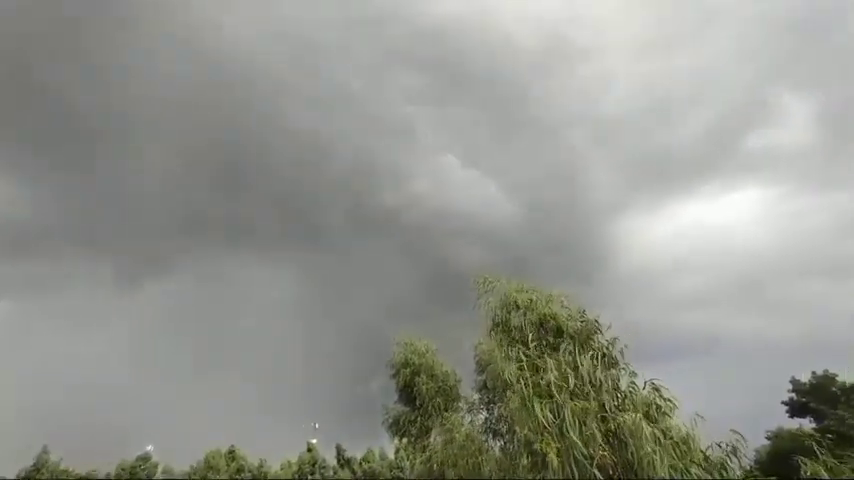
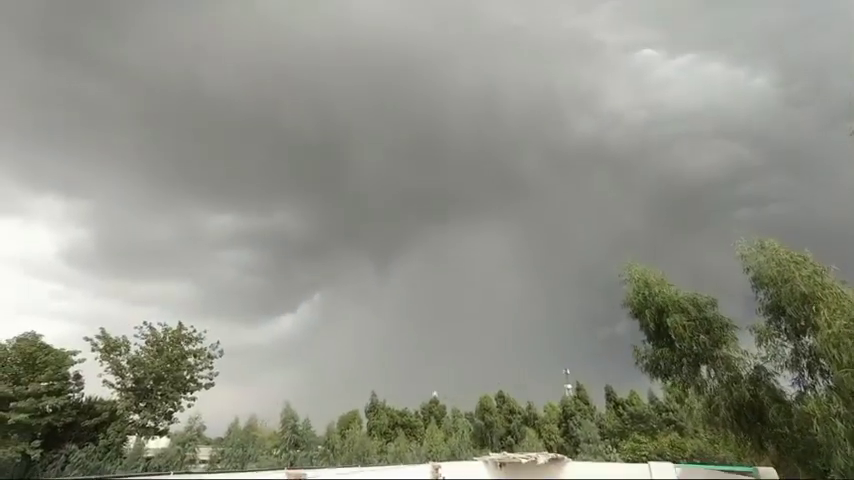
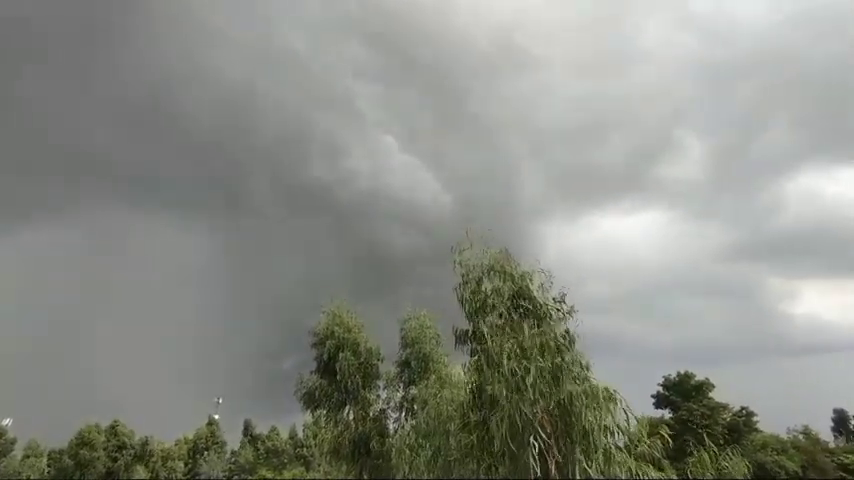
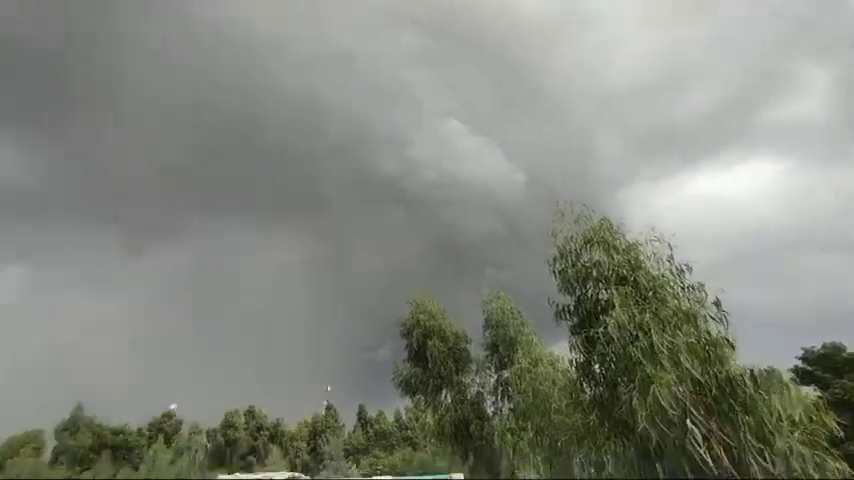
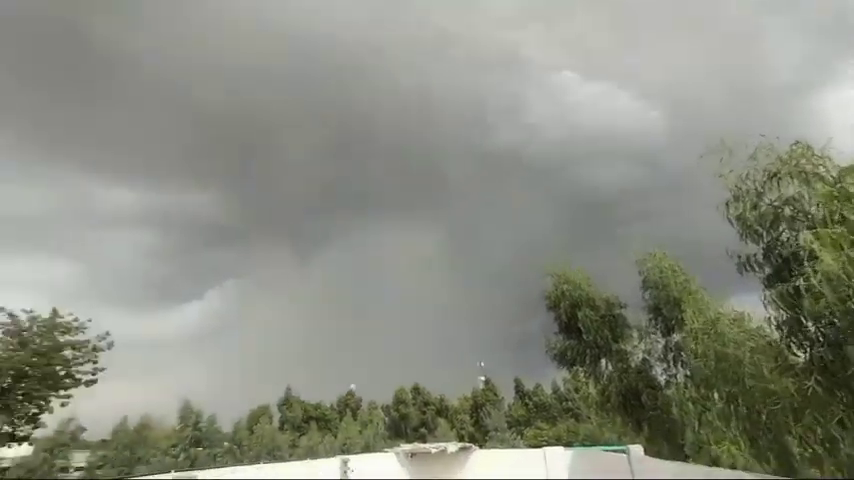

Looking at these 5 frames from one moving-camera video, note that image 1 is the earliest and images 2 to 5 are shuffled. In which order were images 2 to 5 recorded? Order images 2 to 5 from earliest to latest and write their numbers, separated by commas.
3, 4, 5, 2
